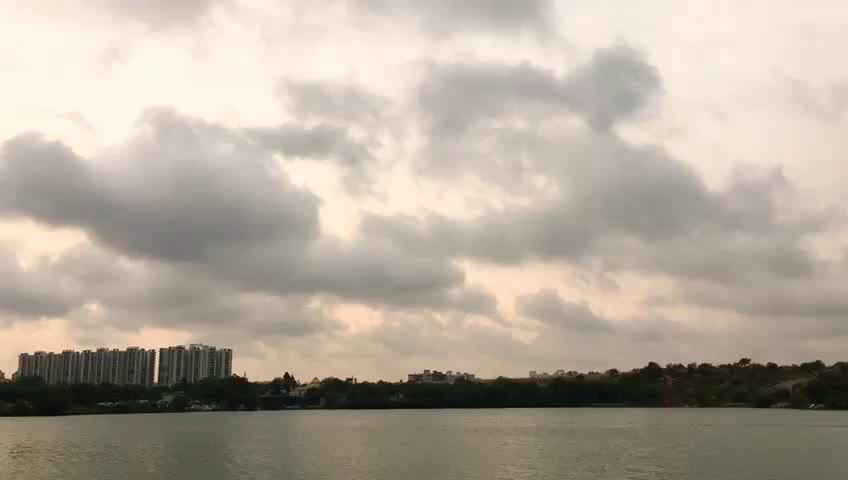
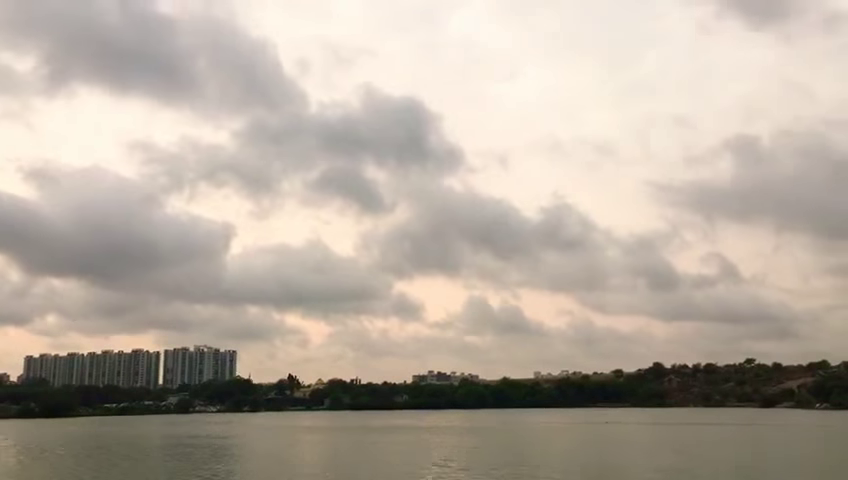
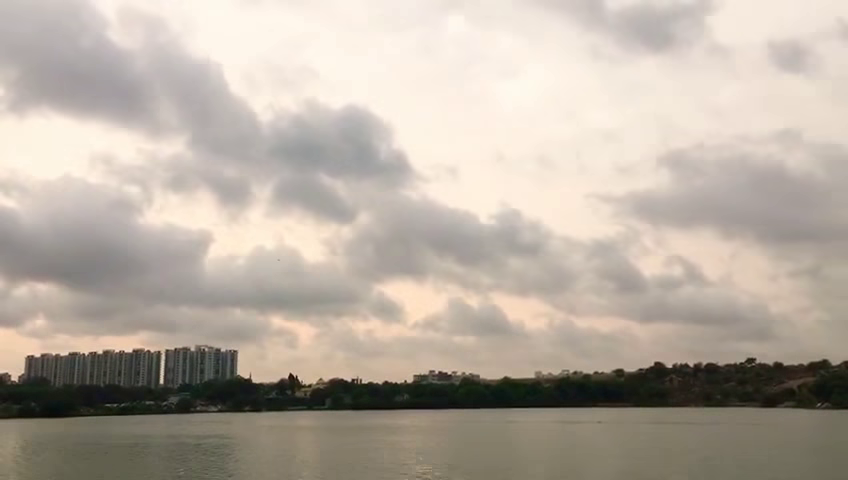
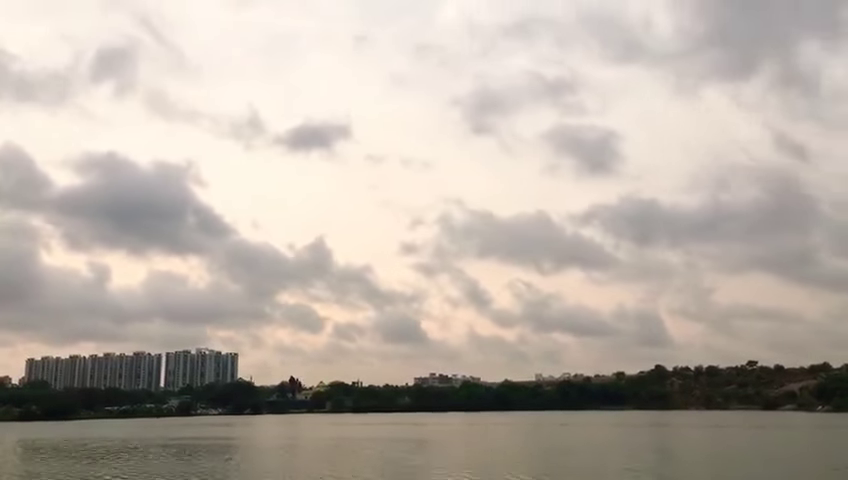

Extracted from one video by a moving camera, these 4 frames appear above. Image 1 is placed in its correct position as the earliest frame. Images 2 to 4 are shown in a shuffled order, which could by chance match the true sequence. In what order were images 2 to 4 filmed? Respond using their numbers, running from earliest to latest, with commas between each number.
2, 3, 4
